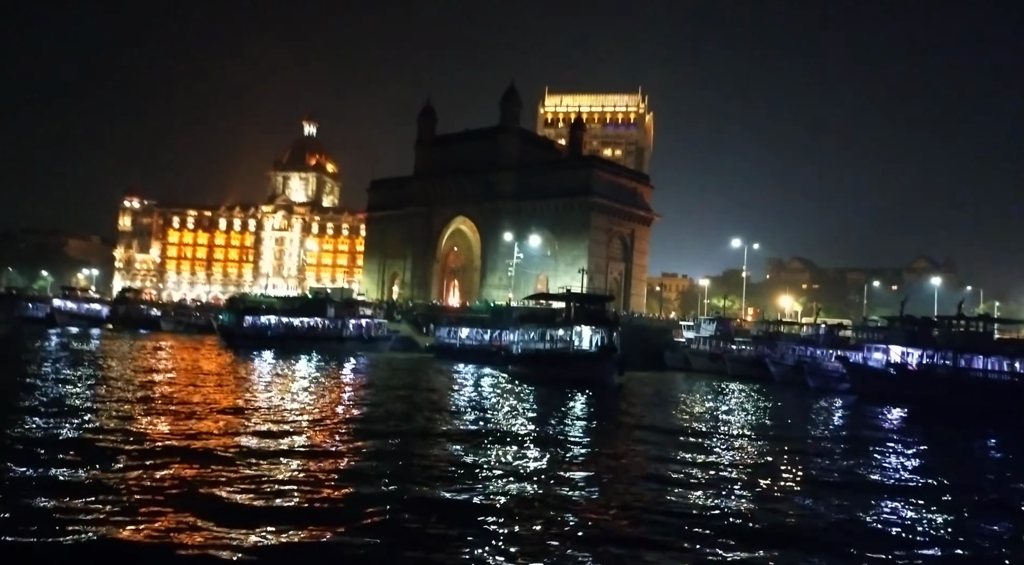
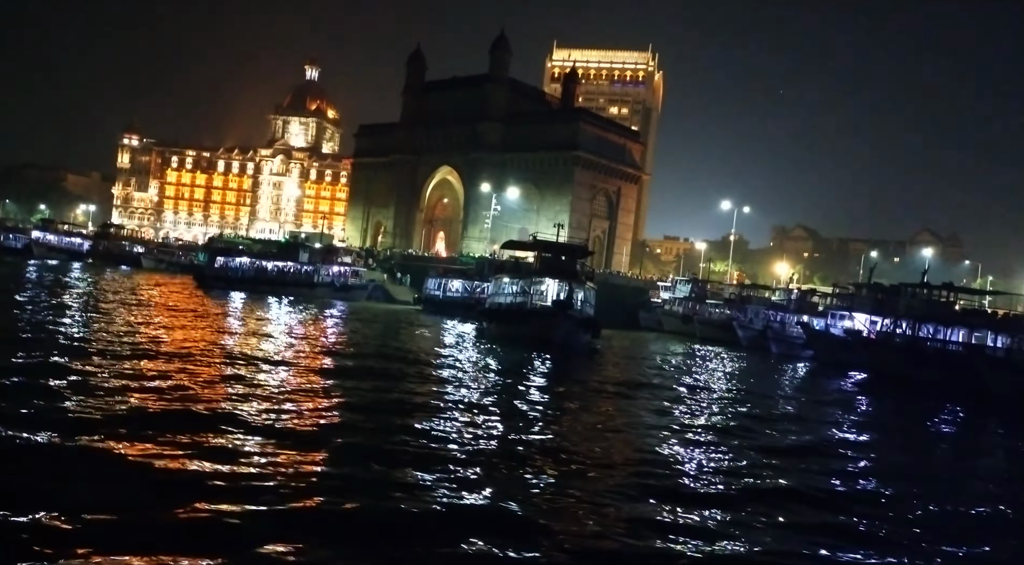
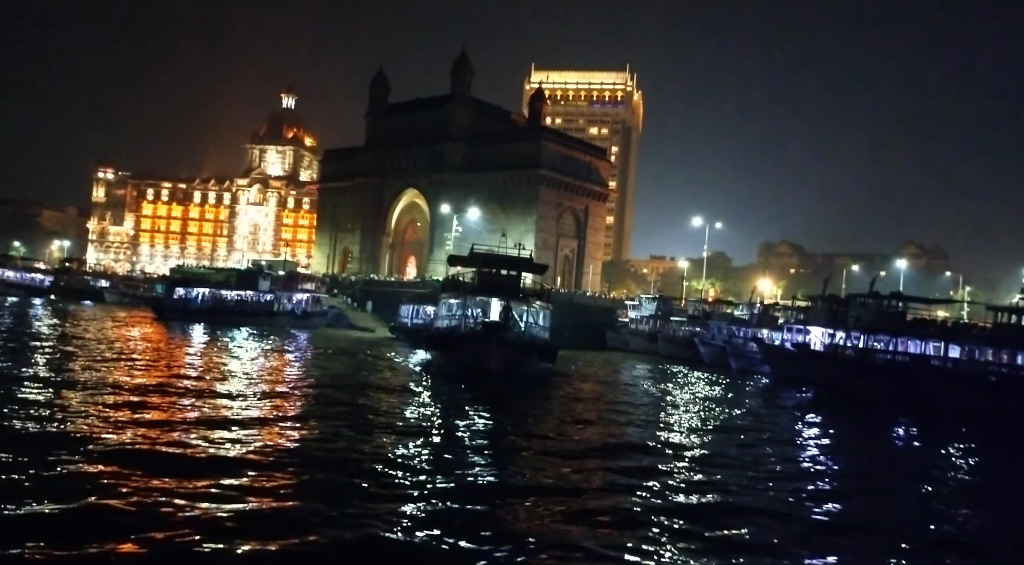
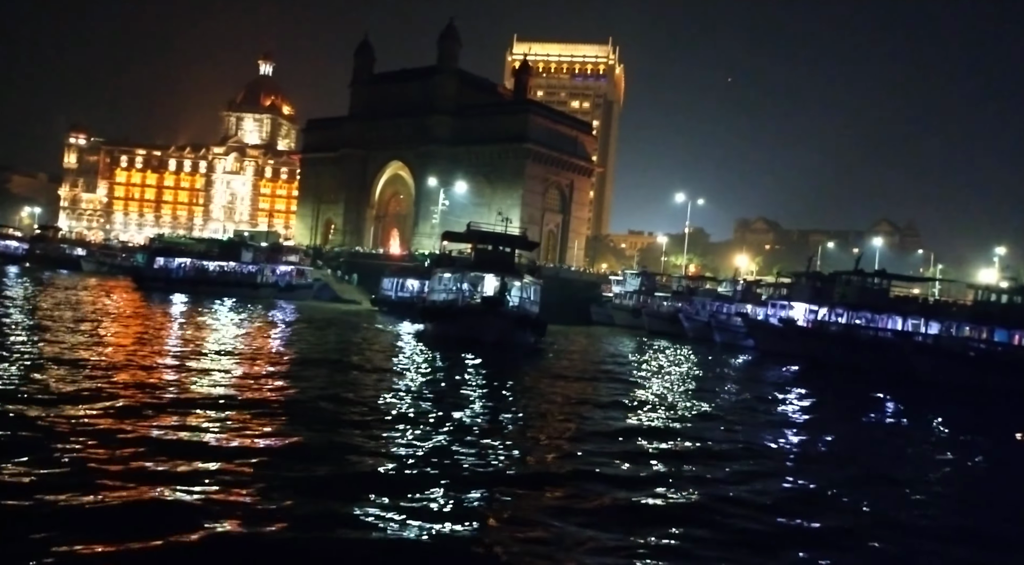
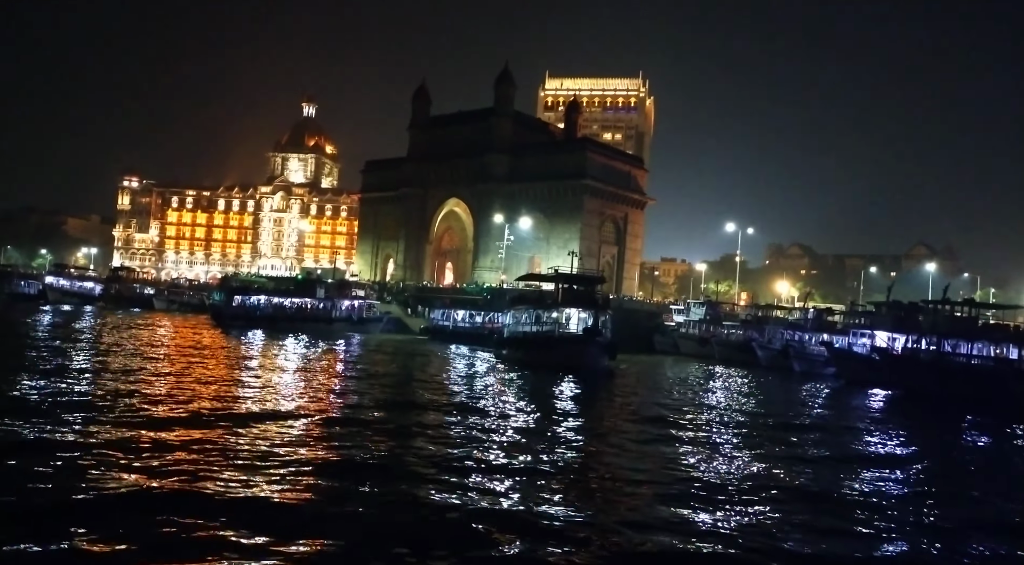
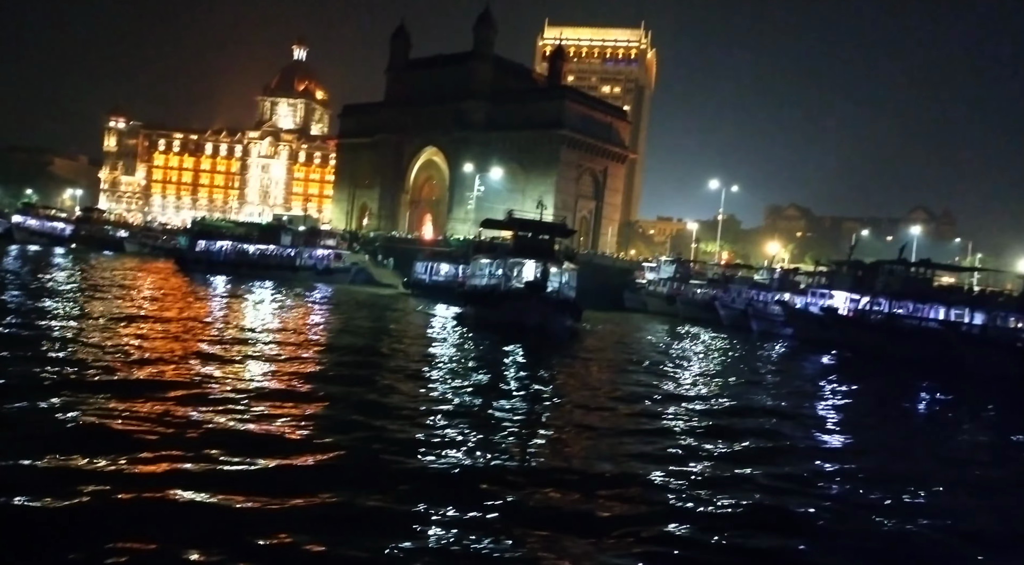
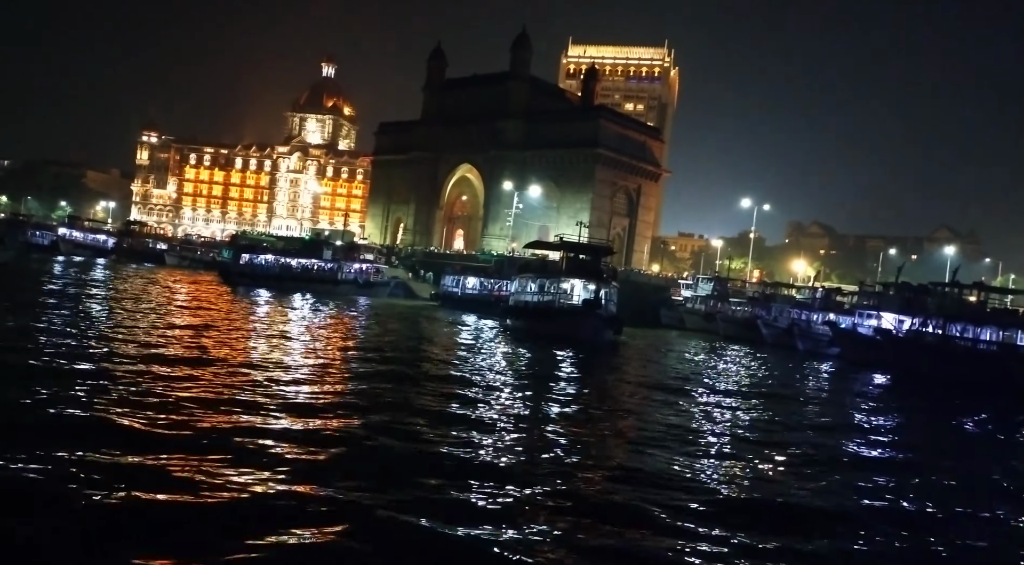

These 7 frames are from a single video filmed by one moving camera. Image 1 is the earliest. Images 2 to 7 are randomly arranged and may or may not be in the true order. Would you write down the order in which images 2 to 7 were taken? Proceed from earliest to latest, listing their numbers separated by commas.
5, 7, 2, 6, 4, 3
